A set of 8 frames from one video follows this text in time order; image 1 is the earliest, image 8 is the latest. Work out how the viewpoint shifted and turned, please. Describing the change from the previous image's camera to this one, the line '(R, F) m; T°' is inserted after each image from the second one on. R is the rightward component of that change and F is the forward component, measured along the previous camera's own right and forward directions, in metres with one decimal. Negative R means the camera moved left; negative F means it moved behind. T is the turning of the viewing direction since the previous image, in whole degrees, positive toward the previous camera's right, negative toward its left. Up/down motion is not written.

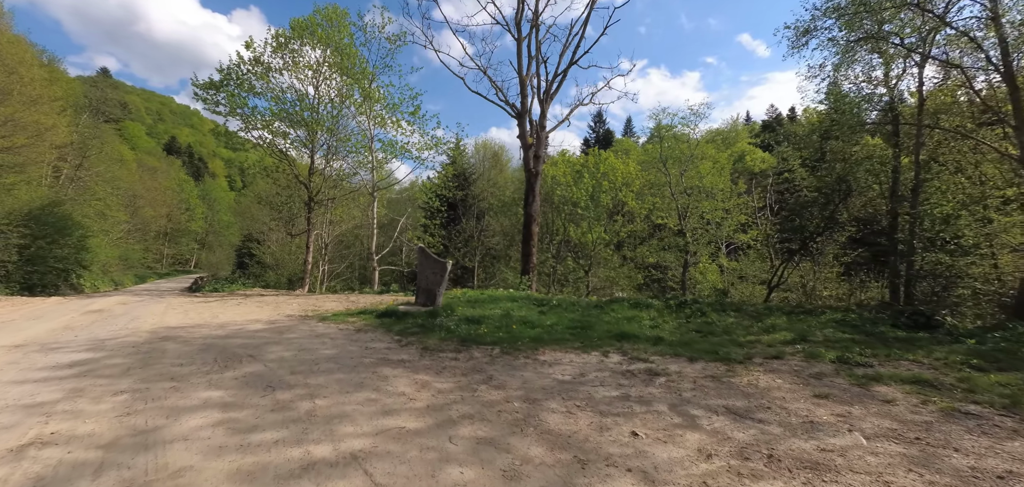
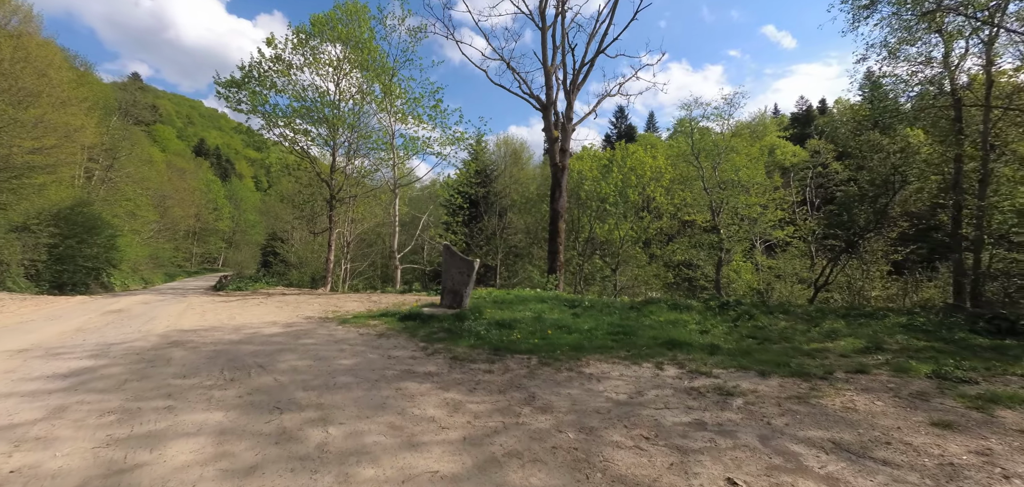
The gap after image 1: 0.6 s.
(-0.2, +0.7) m; -3°
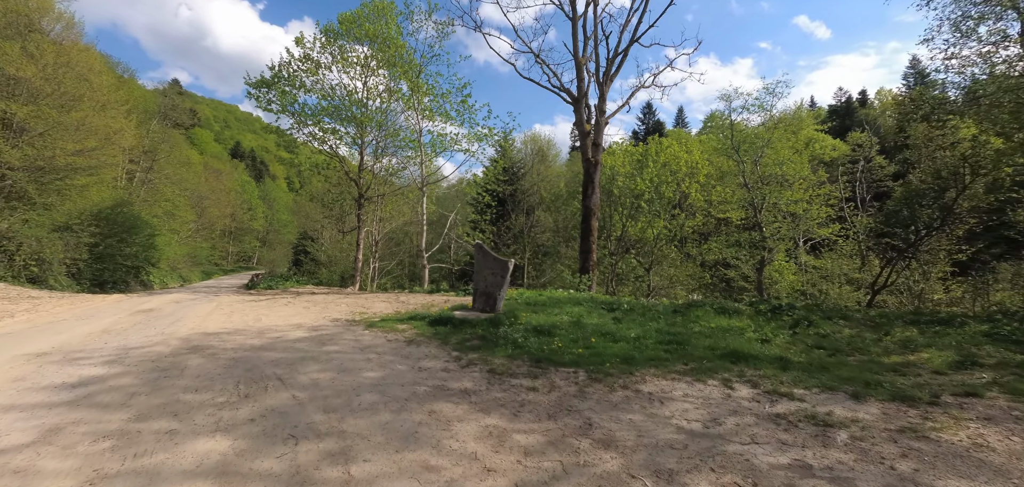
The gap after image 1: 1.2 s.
(-0.2, +0.6) m; -3°
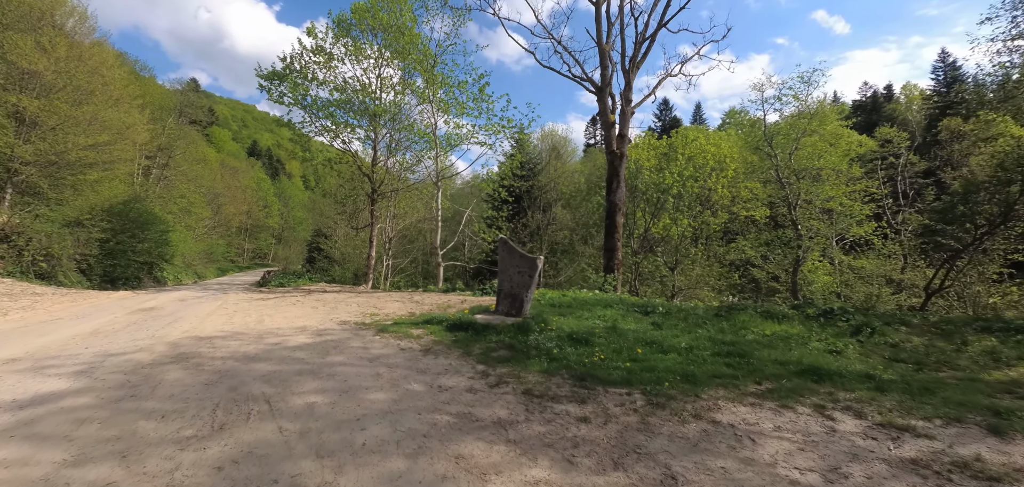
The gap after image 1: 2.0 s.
(-0.2, +0.8) m; -2°
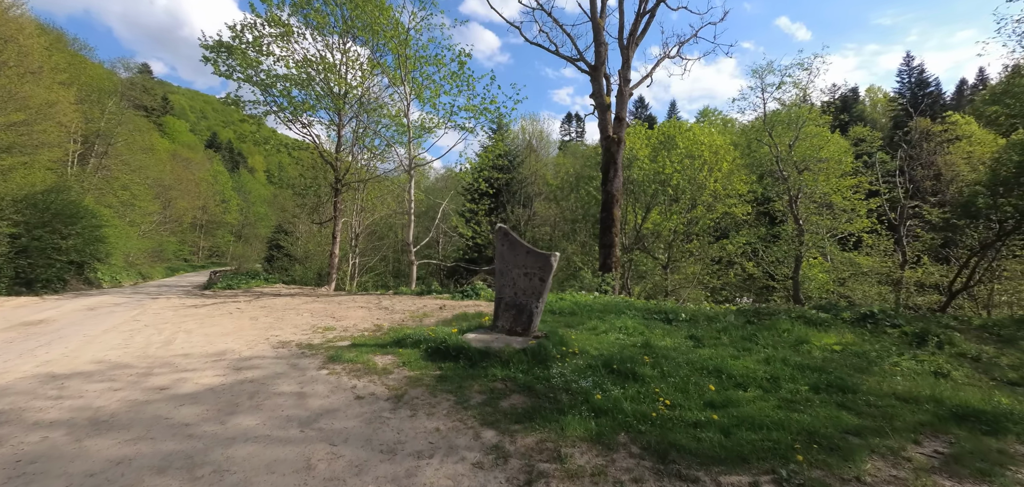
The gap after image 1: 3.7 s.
(-0.3, +1.7) m; +3°
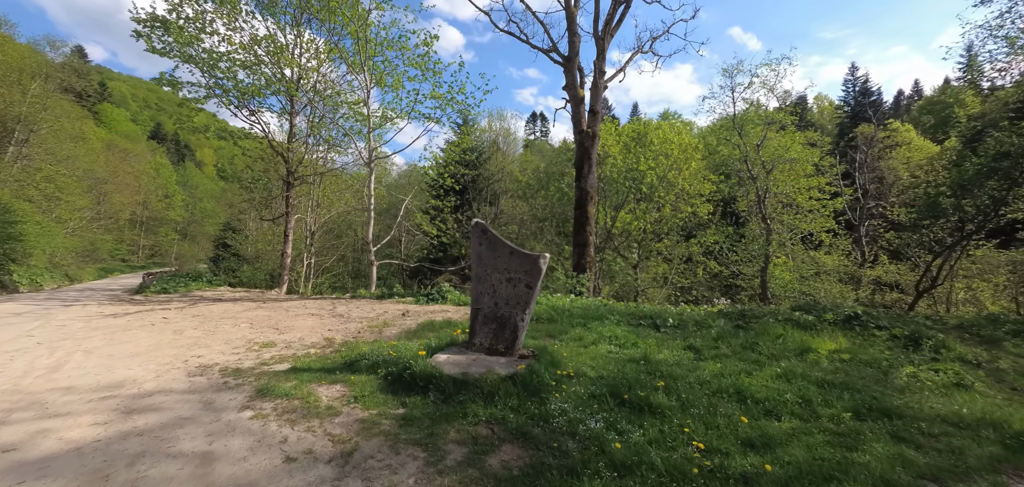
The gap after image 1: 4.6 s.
(-0.1, +0.8) m; +5°
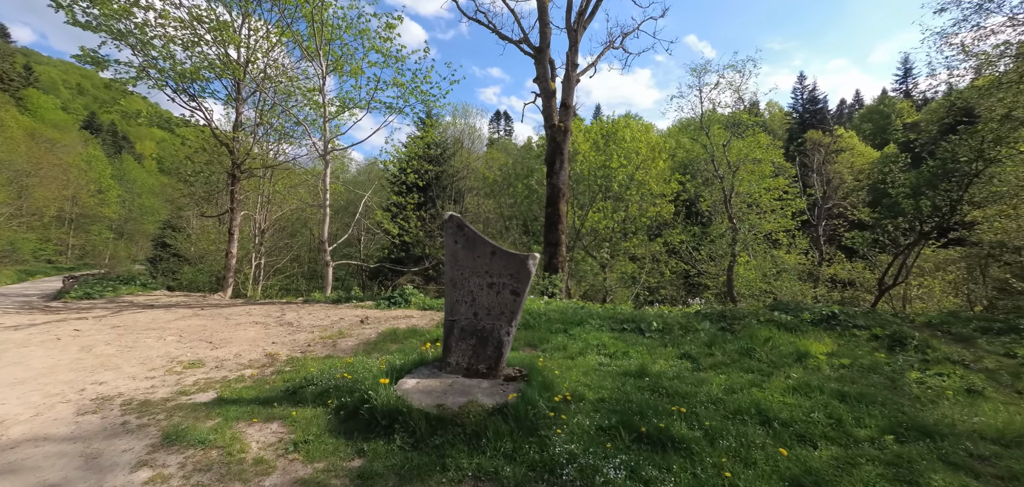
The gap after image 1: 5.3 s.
(-0.1, +0.6) m; +5°
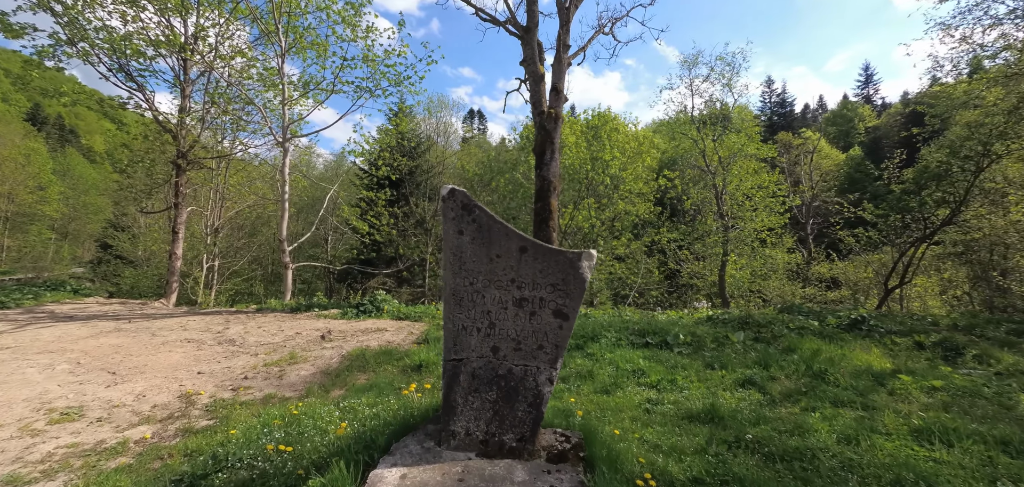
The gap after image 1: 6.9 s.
(-0.3, +1.2) m; +3°
